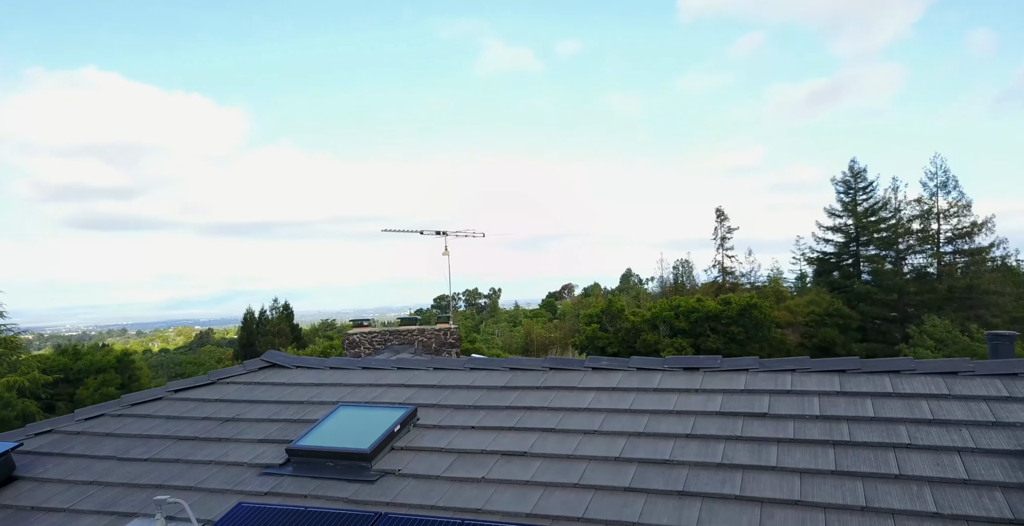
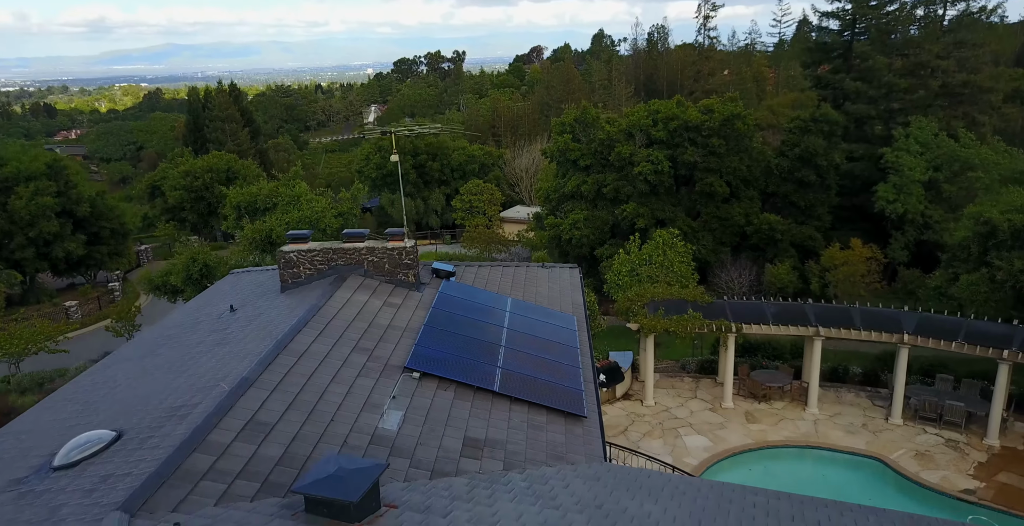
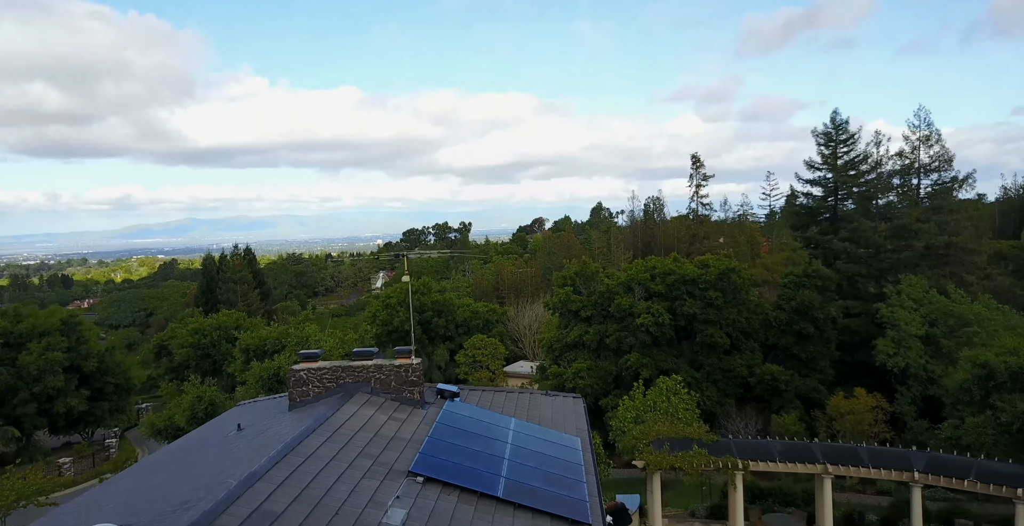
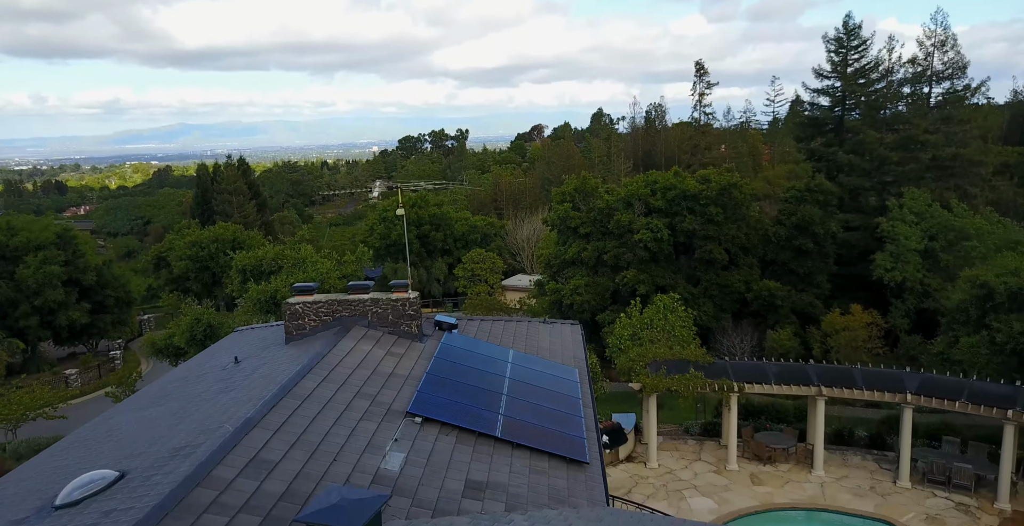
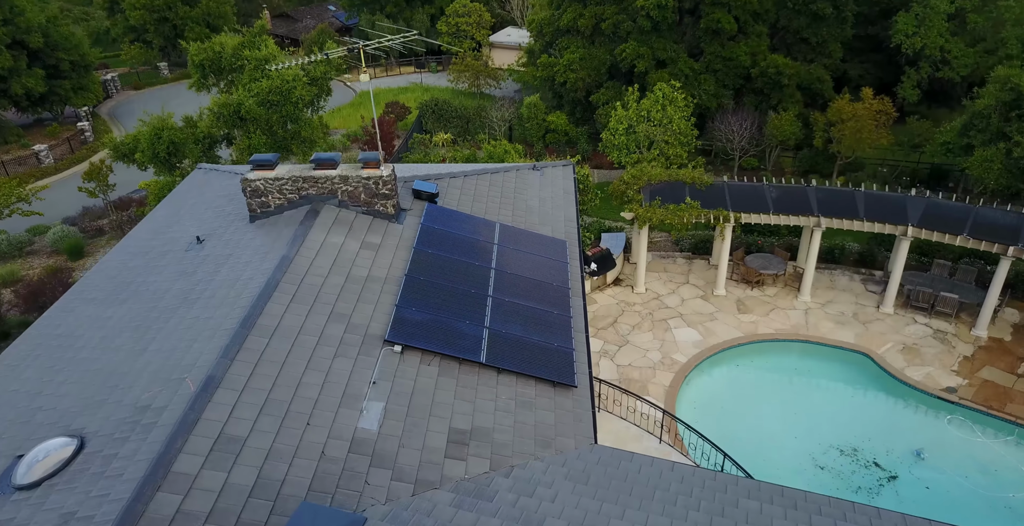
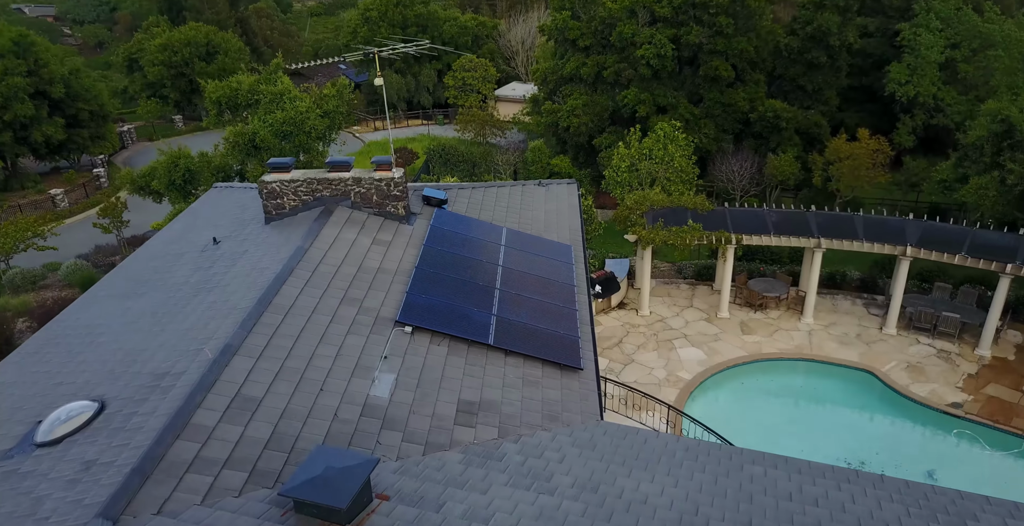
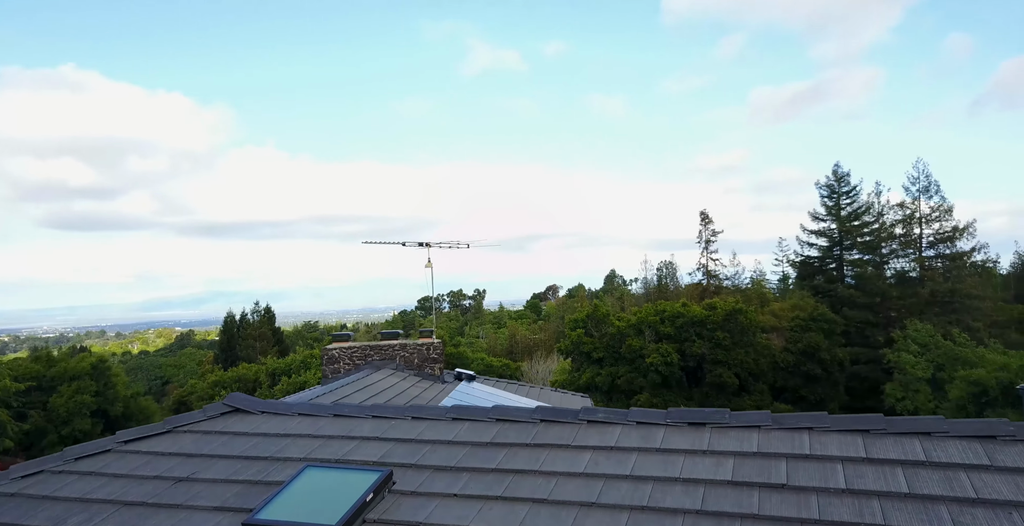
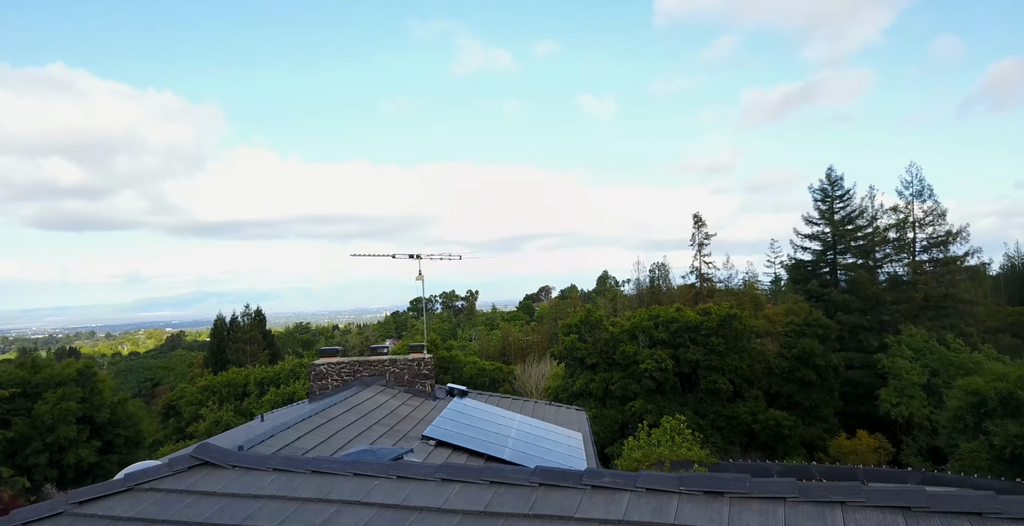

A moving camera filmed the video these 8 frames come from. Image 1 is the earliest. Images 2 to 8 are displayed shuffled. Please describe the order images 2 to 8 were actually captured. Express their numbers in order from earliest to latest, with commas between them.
7, 8, 3, 4, 2, 6, 5
